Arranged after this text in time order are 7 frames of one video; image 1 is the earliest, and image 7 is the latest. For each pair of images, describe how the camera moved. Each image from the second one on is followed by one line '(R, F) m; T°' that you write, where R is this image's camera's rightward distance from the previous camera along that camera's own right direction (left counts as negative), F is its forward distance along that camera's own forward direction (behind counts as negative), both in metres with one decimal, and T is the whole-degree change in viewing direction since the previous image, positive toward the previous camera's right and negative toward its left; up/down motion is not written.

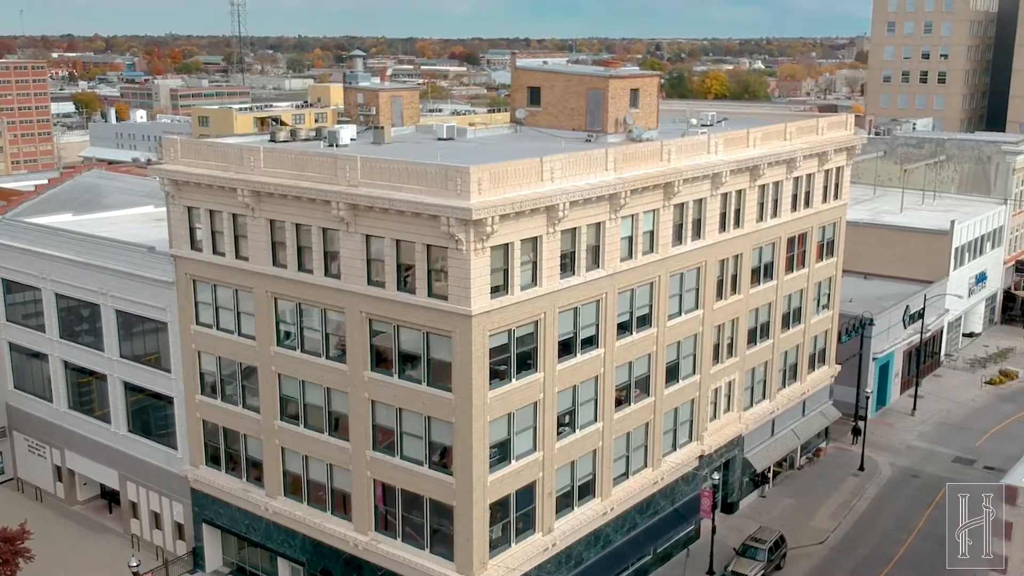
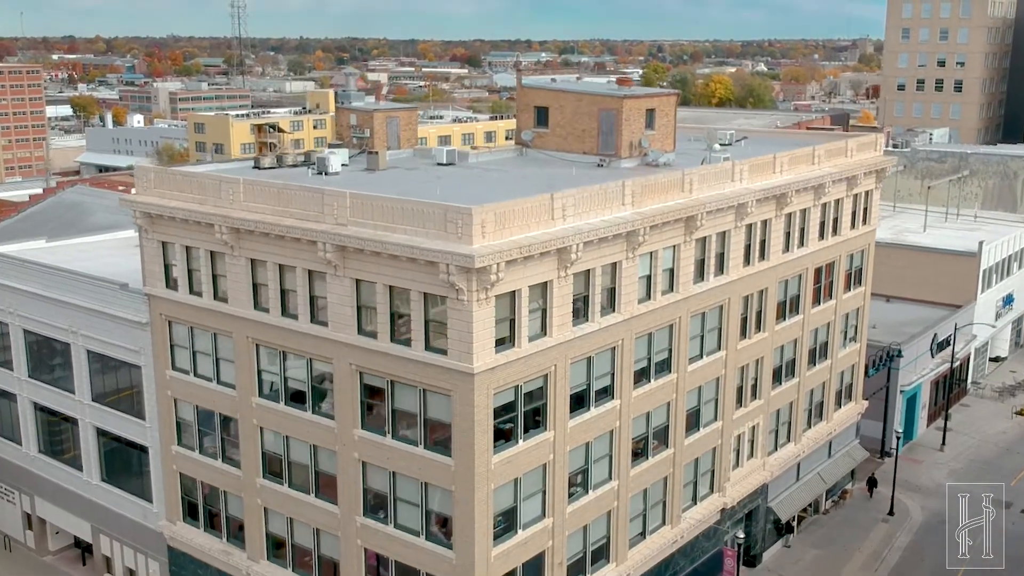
(-0.1, +3.1) m; 0°
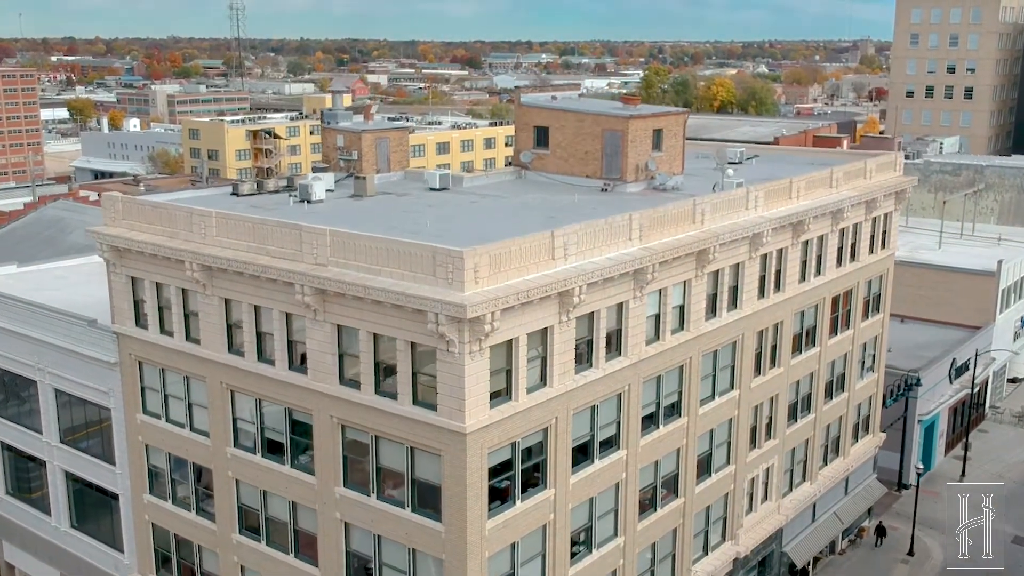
(+0.1, +2.4) m; 0°
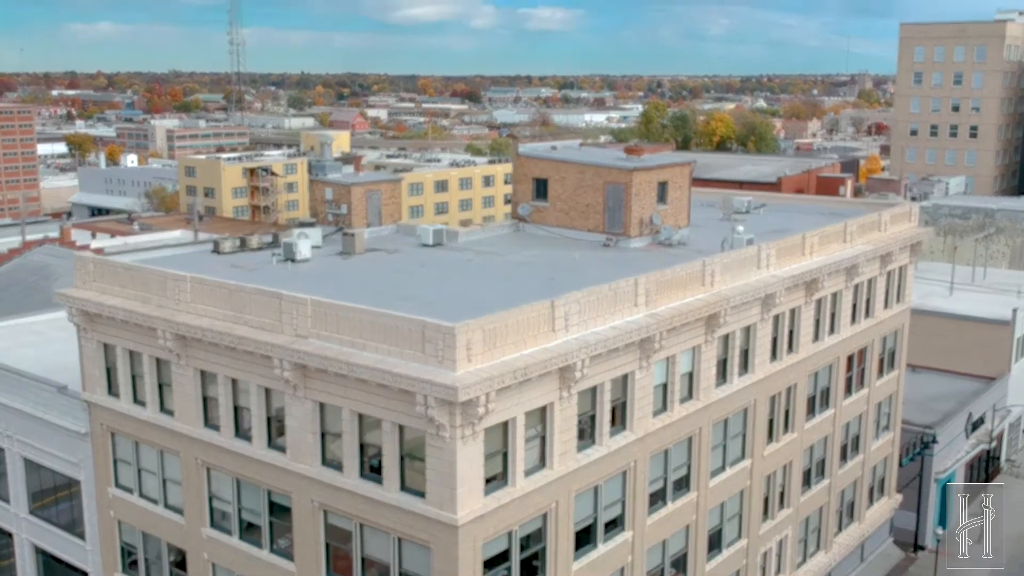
(+0.1, +1.8) m; 0°
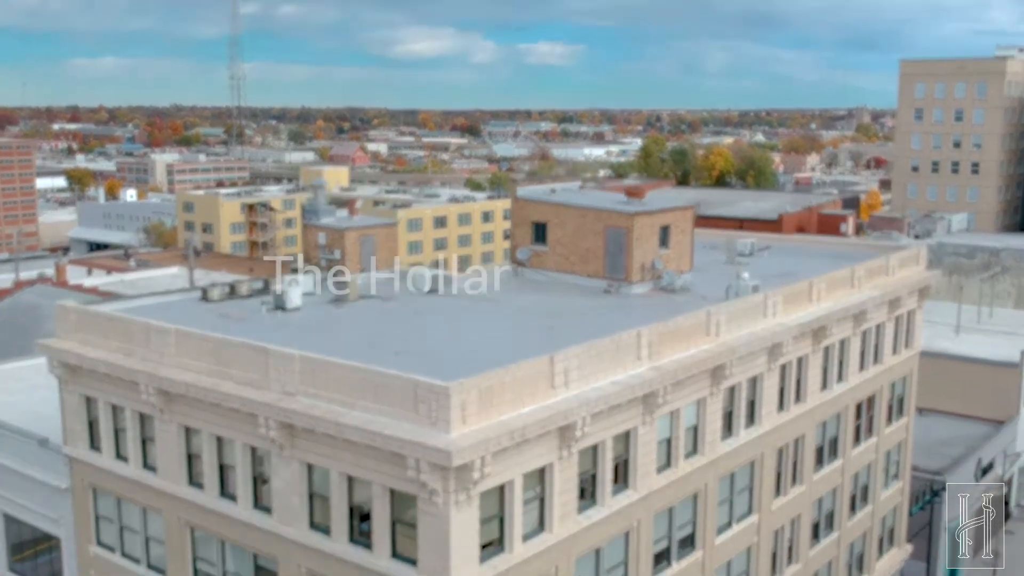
(+0.1, +1.0) m; 0°
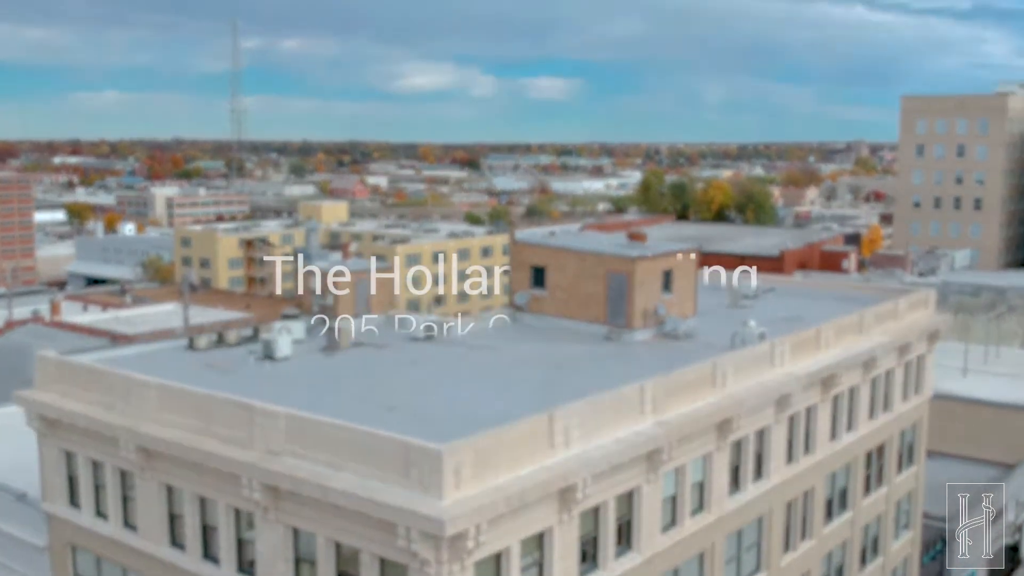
(0.0, +1.0) m; 0°
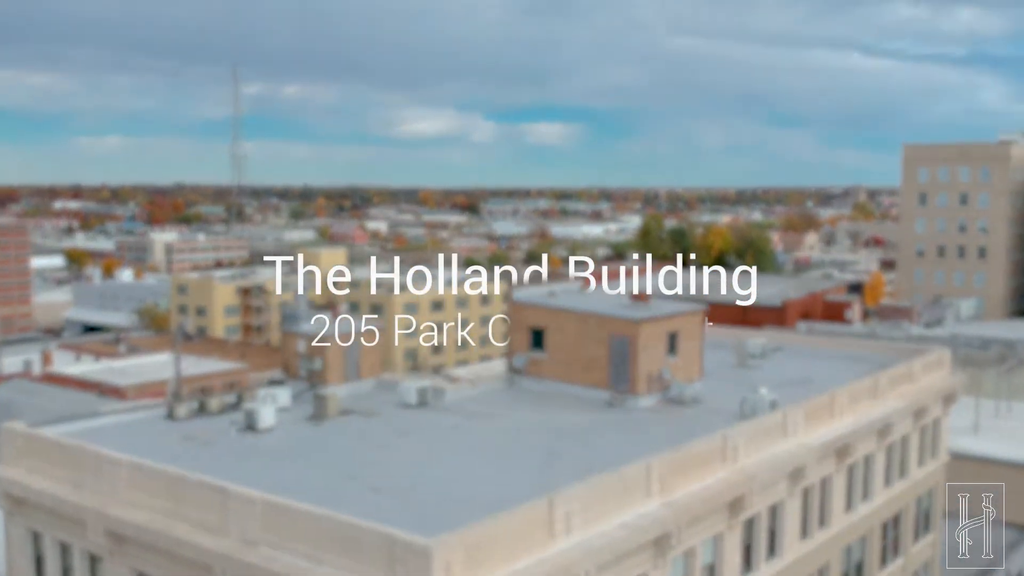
(+0.1, +1.4) m; 0°
